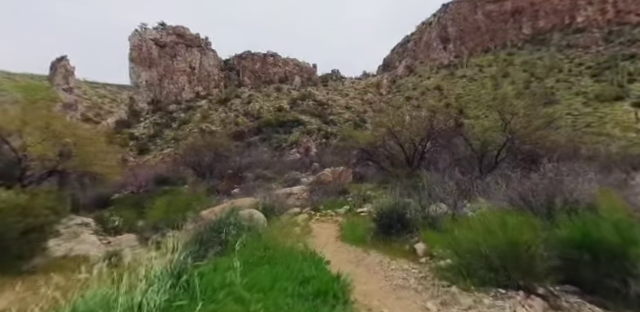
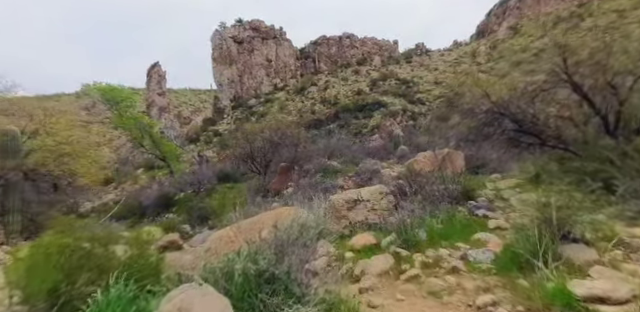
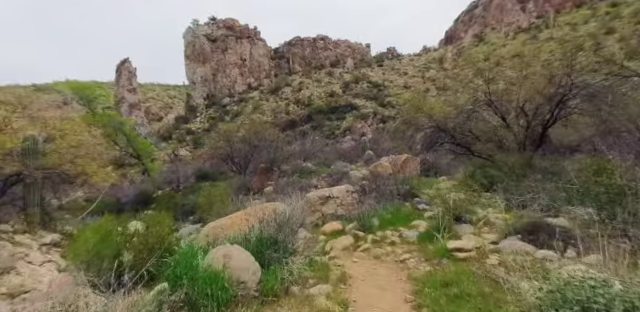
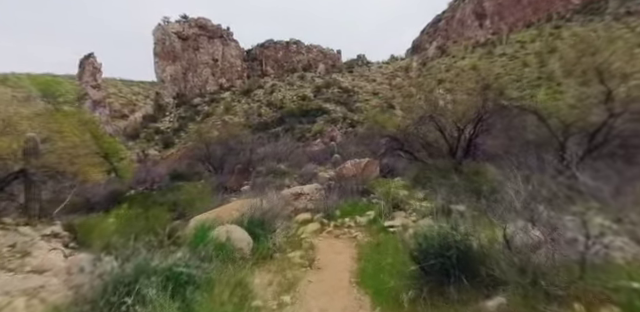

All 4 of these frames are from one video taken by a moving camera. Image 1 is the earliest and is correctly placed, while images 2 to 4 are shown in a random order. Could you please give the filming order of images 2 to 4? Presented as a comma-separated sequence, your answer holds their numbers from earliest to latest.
4, 3, 2
